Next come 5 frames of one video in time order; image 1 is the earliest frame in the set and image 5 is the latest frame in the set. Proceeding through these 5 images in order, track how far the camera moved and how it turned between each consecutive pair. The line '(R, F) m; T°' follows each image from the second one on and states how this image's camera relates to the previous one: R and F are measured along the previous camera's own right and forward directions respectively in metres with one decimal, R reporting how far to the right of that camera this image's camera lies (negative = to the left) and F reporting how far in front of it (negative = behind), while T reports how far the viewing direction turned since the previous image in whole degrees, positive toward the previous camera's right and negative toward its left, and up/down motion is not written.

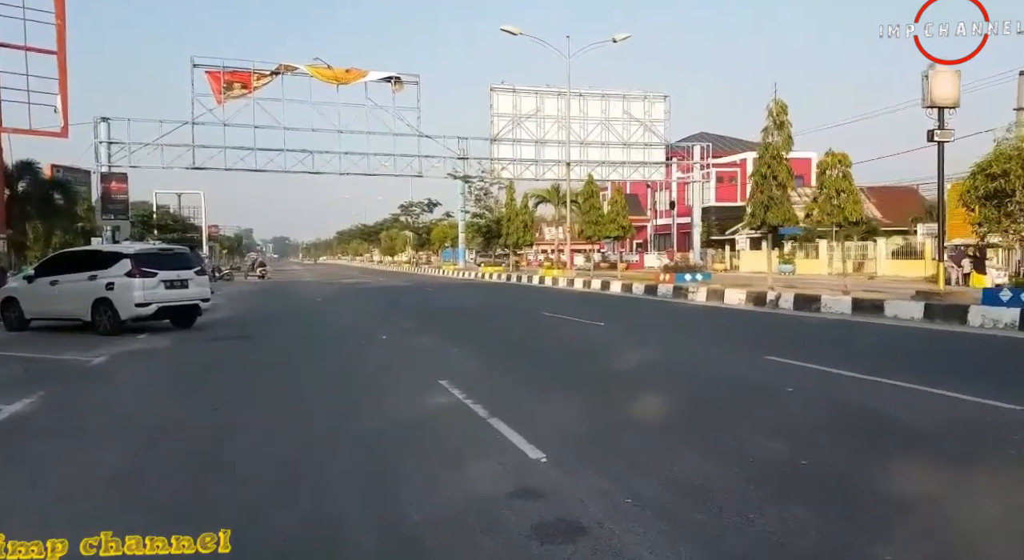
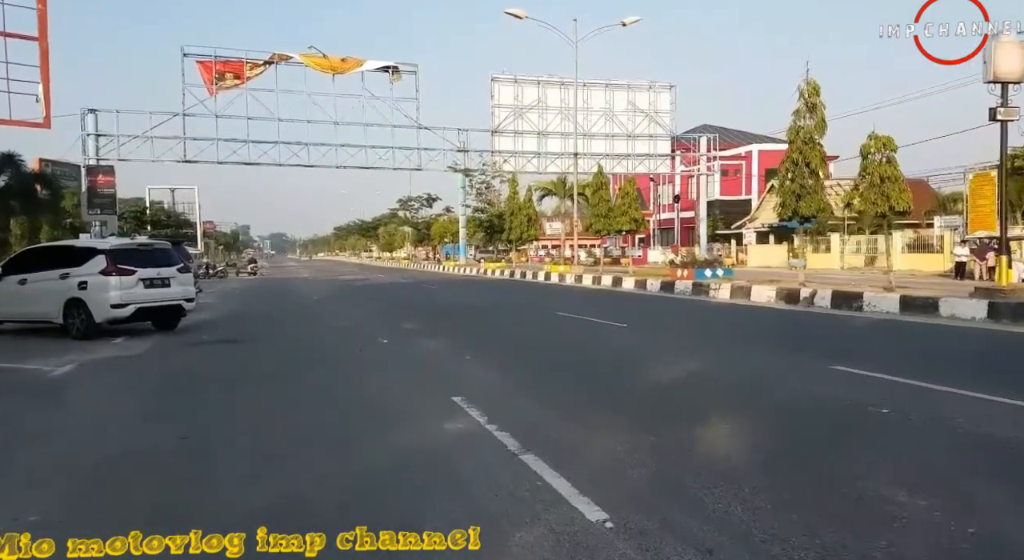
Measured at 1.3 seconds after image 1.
(-0.2, +1.2) m; 0°
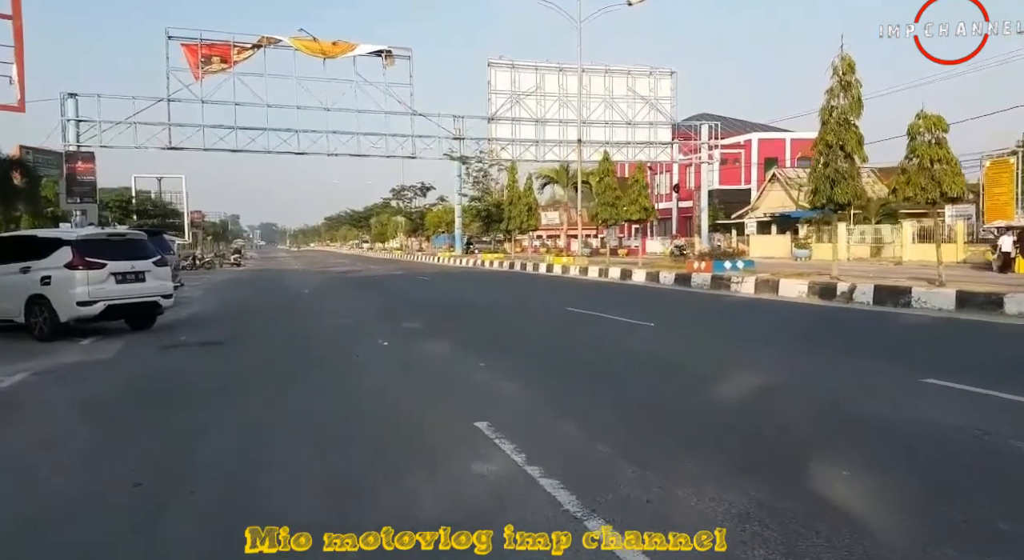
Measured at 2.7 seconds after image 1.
(-0.3, +1.3) m; +1°
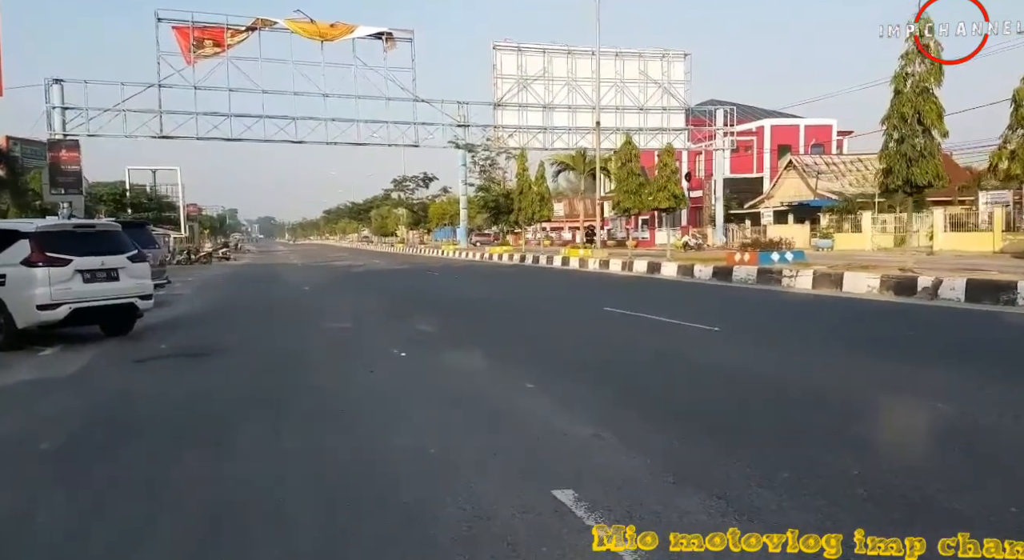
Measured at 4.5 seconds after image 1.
(-0.5, +1.7) m; 0°
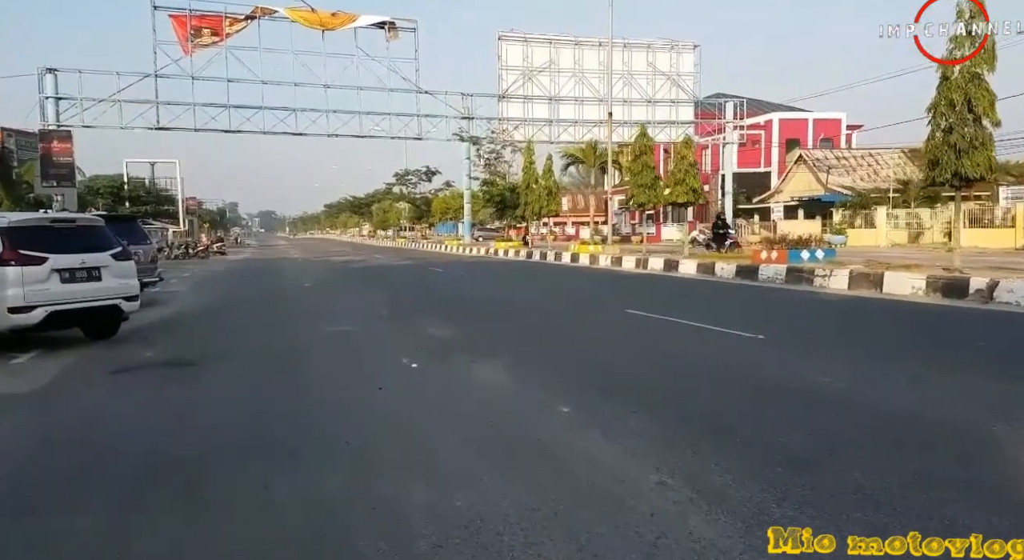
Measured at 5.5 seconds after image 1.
(-0.2, +0.9) m; 0°
